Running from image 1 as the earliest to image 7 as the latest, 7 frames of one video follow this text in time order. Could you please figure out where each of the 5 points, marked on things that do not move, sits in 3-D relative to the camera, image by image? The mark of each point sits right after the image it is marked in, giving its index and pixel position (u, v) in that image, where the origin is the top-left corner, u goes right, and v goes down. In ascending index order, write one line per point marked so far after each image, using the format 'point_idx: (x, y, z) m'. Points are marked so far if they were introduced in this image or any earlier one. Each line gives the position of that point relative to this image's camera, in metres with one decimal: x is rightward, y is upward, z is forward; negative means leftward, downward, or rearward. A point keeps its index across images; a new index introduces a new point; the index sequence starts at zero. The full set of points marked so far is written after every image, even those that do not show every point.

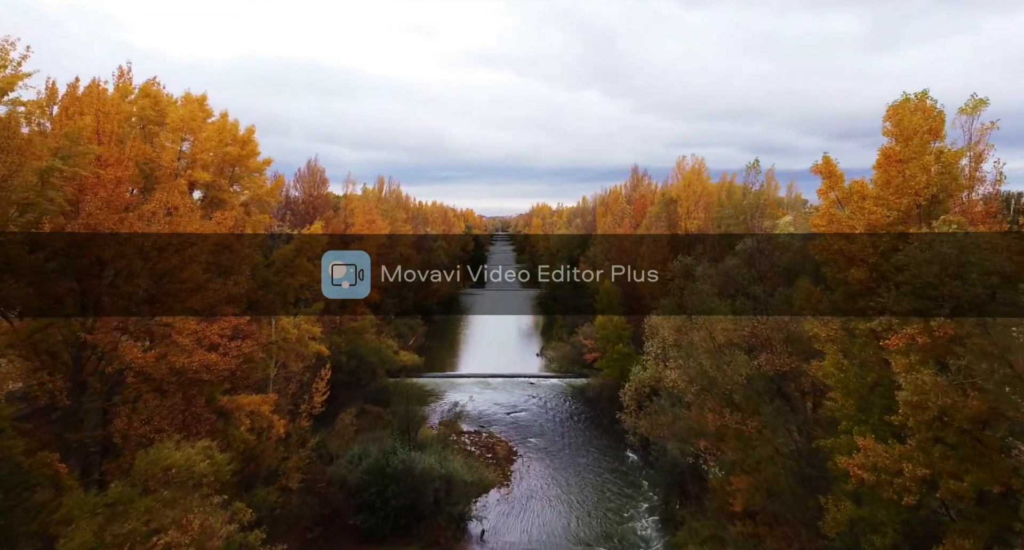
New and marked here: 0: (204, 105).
0: (-7.6, +4.2, +16.5) m
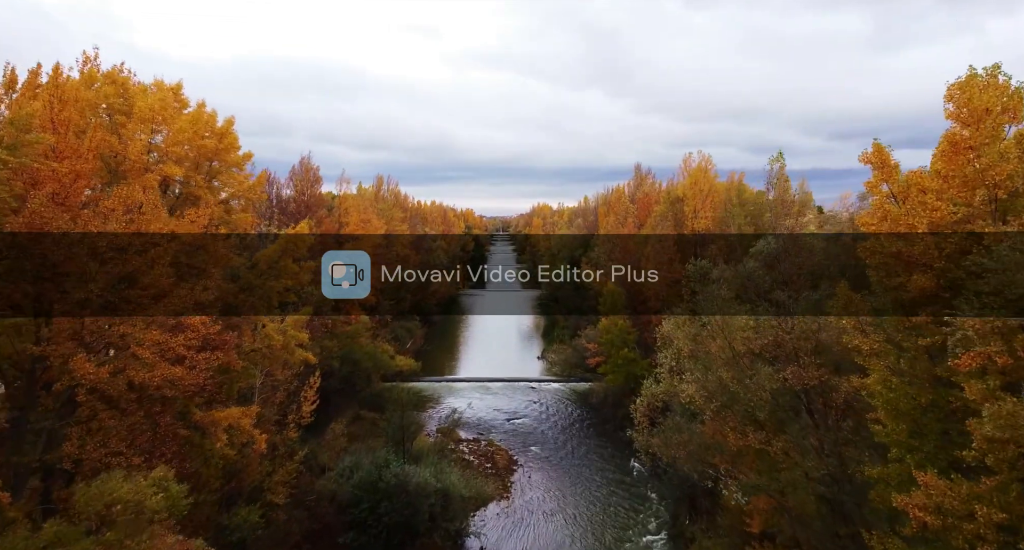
0: (-7.6, +4.1, +15.3) m
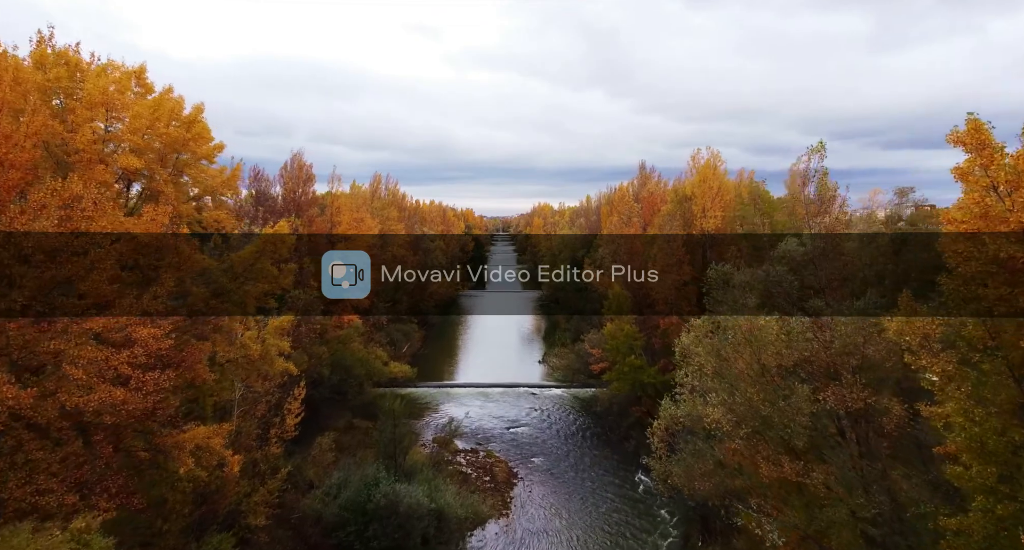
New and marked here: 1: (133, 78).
0: (-7.6, +4.0, +13.8) m
1: (-7.7, +4.0, +13.7) m
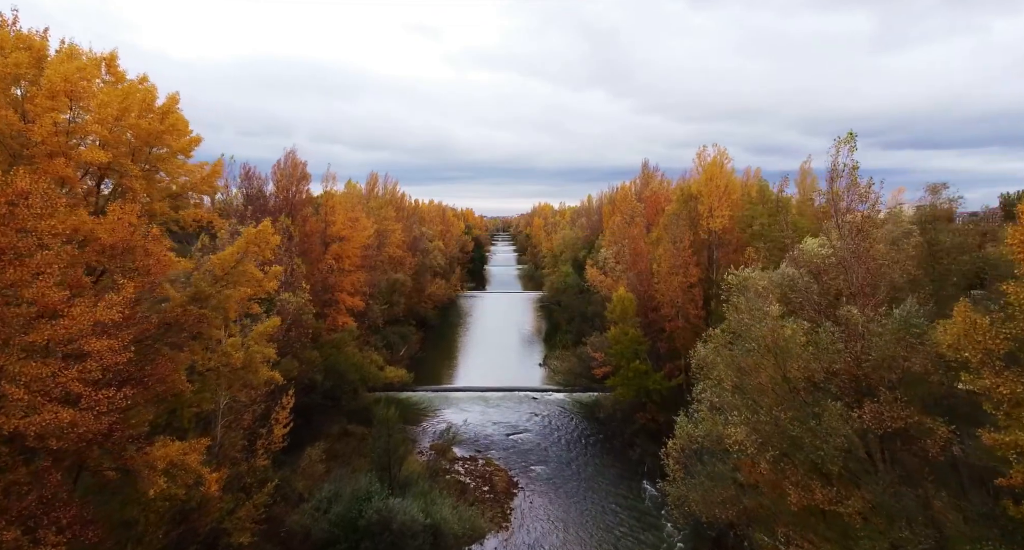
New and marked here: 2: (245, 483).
0: (-7.6, +4.0, +12.7) m
1: (-7.7, +3.9, +12.7) m
2: (-7.0, -5.5, +17.8) m
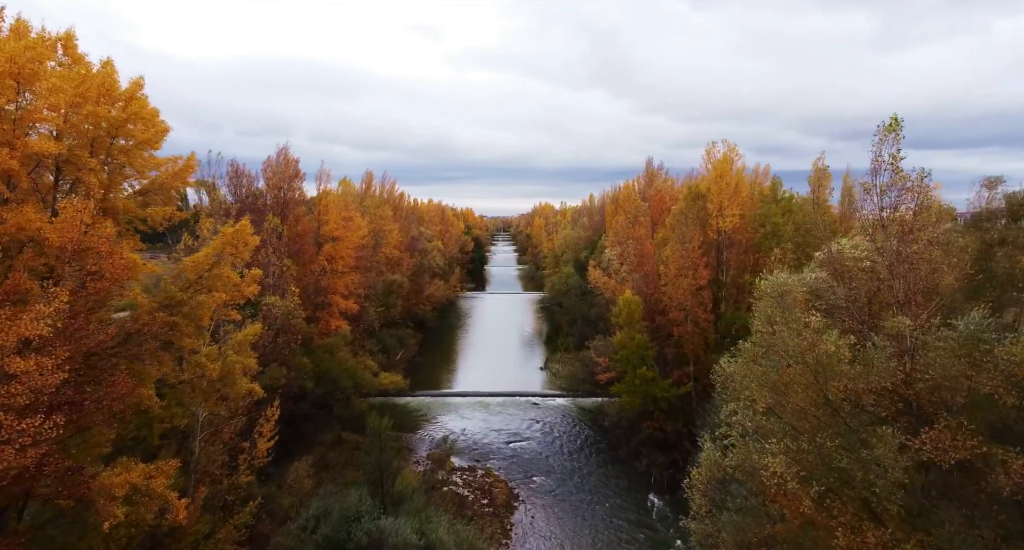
0: (-7.6, +3.9, +11.5) m
1: (-7.7, +3.9, +11.4) m
2: (-7.0, -5.5, +16.5) m
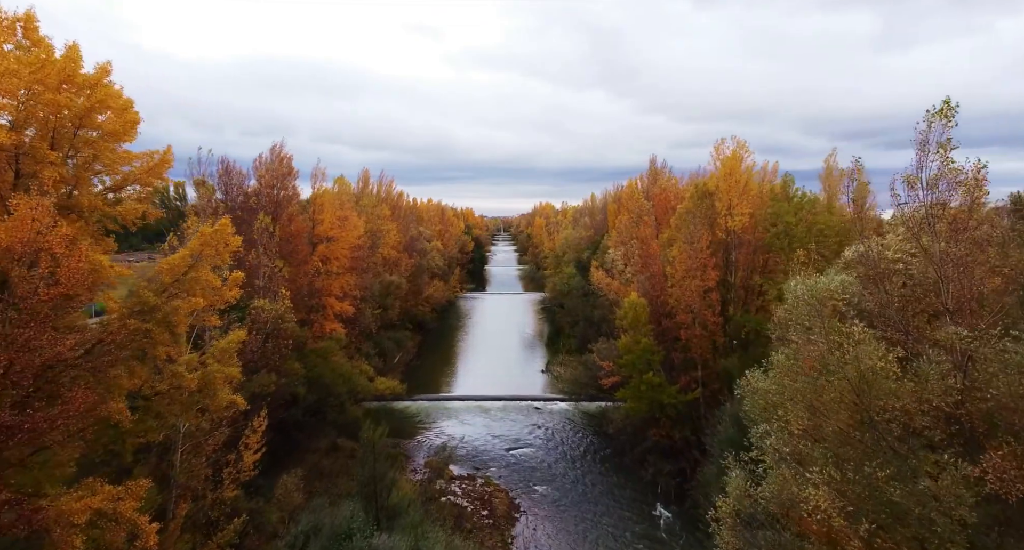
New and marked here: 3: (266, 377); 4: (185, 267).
0: (-7.5, +3.8, +10.5) m
1: (-7.7, +3.8, +10.4) m
2: (-7.0, -5.6, +15.5) m
3: (-7.0, -2.9, +19.1) m
4: (-5.9, +0.2, +12.2) m
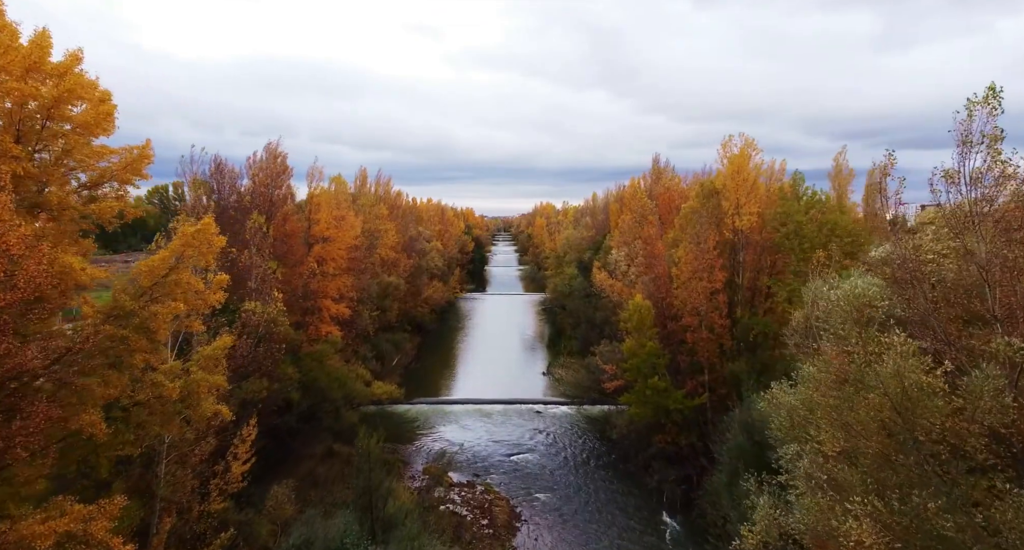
0: (-7.5, +3.8, +9.7) m
1: (-7.6, +3.8, +9.6) m
2: (-7.0, -5.6, +14.7) m
3: (-7.0, -2.9, +18.3) m
4: (-5.9, +0.1, +11.5) m
